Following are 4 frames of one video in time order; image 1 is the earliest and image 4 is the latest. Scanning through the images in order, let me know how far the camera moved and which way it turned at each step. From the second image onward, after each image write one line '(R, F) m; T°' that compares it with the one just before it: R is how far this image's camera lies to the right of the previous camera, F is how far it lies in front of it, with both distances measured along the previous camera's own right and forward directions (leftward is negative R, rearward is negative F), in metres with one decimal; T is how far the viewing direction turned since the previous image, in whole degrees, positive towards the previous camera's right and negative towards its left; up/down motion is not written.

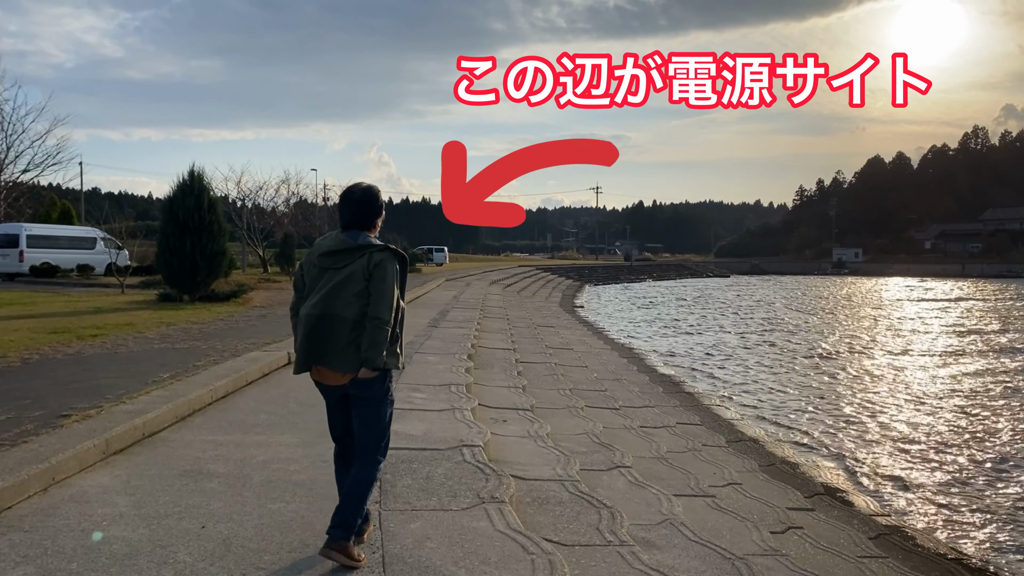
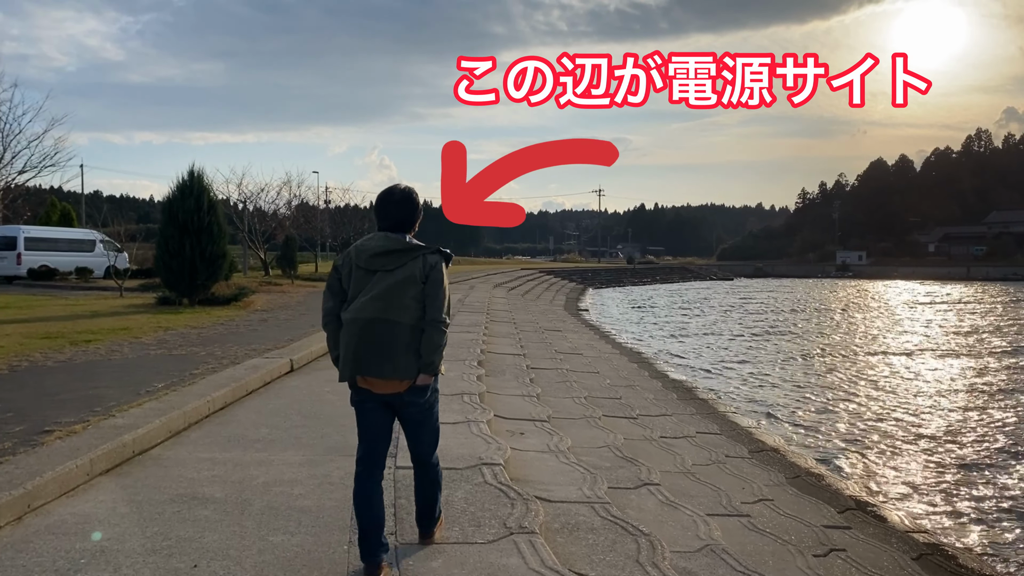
(-0.1, +0.4) m; 0°
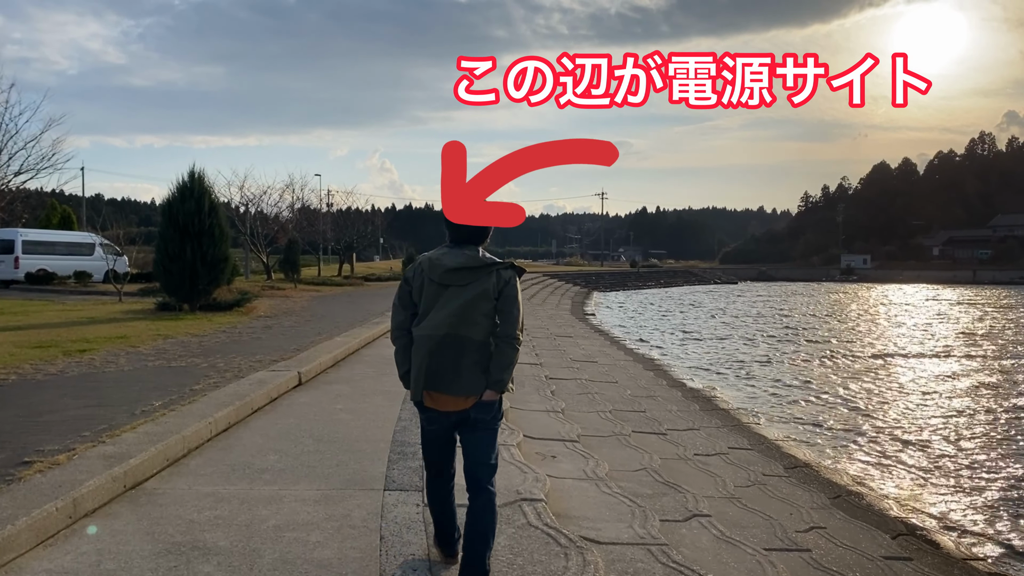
(-0.2, +0.5) m; 0°
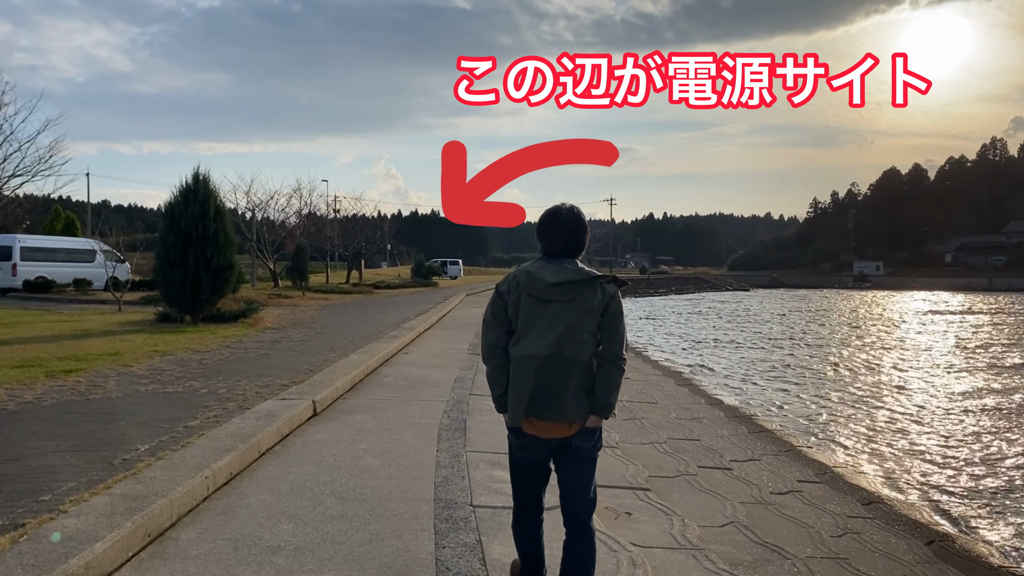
(-0.3, +0.9) m; 0°
